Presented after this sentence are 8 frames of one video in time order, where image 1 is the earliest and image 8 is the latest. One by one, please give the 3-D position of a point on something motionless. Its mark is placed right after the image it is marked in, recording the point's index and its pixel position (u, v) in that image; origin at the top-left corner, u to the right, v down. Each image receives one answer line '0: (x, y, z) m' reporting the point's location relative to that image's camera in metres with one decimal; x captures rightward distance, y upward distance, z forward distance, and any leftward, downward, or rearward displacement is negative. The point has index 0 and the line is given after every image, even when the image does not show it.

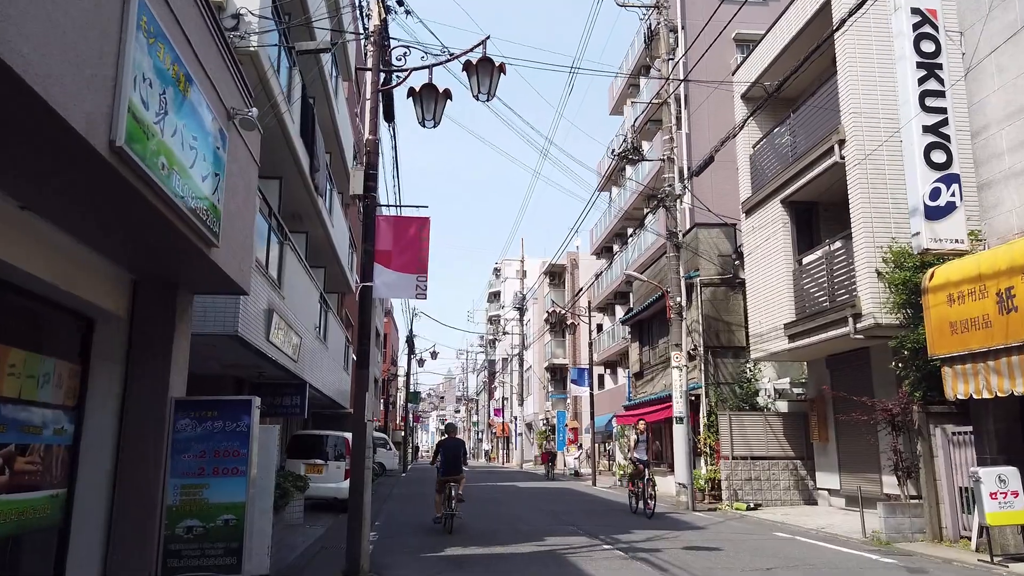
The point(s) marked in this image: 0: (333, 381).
0: (-4.2, -2.1, +18.6) m
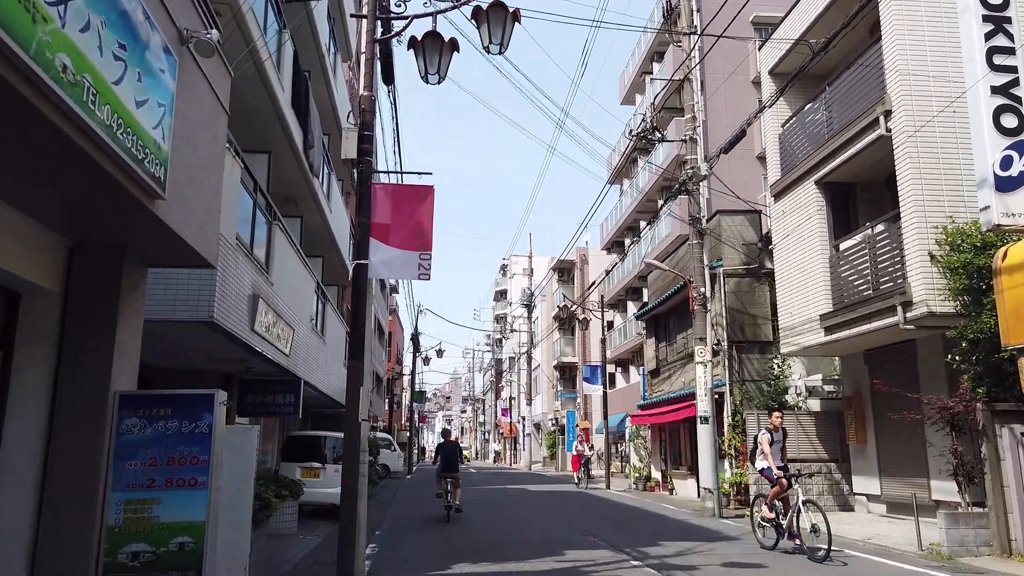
0: (-4.0, -1.9, +17.4) m
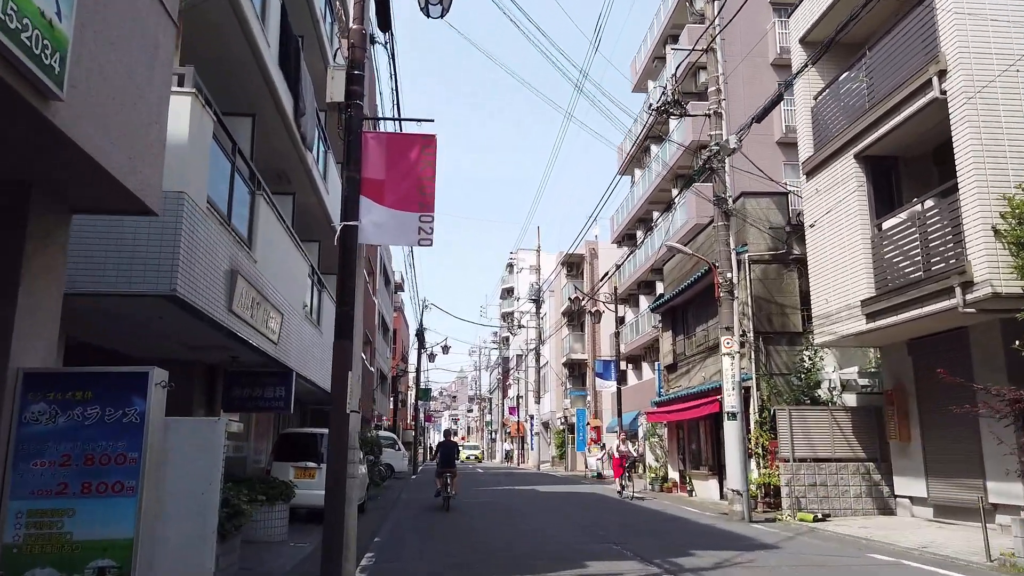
0: (-3.7, -1.7, +16.3) m
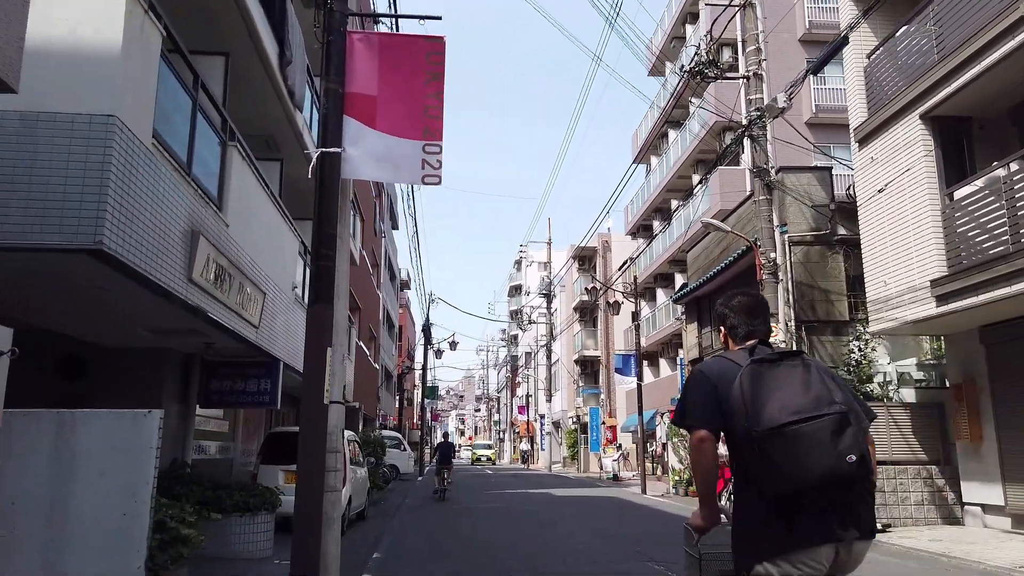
0: (-3.5, -1.4, +14.7) m
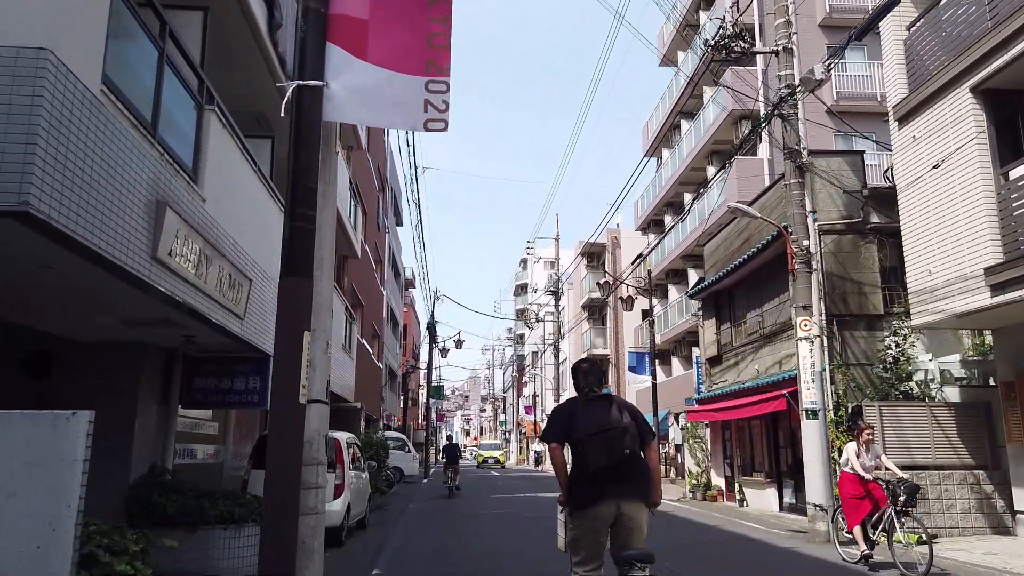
0: (-3.3, -1.2, +13.8) m
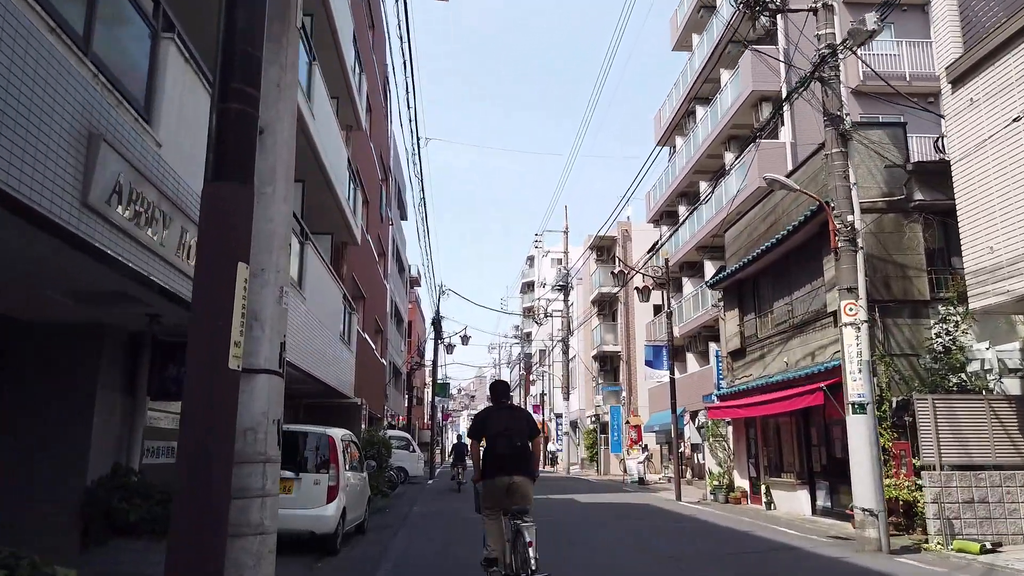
0: (-3.1, -1.0, +12.6) m
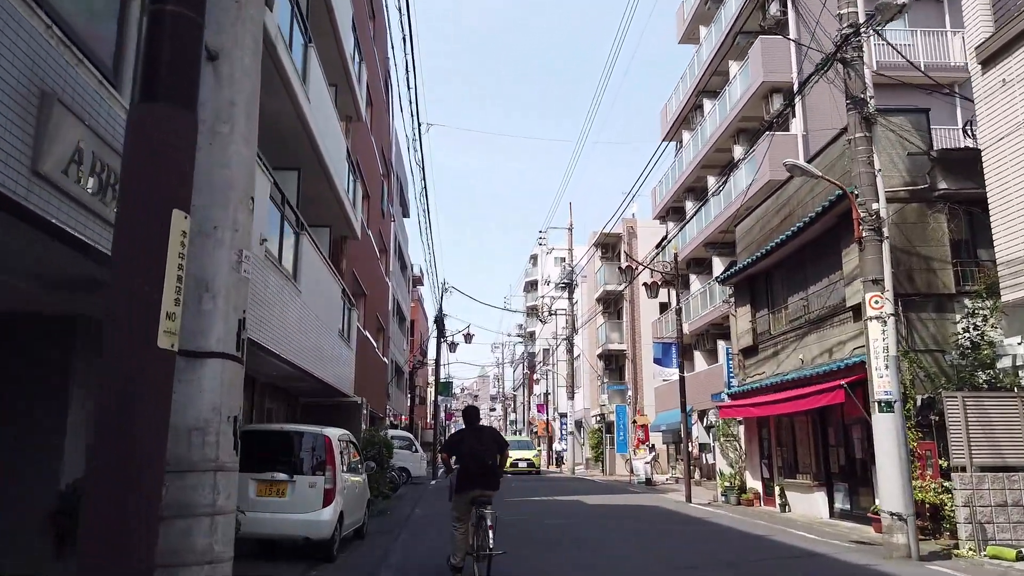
0: (-3.0, -0.9, +12.1) m
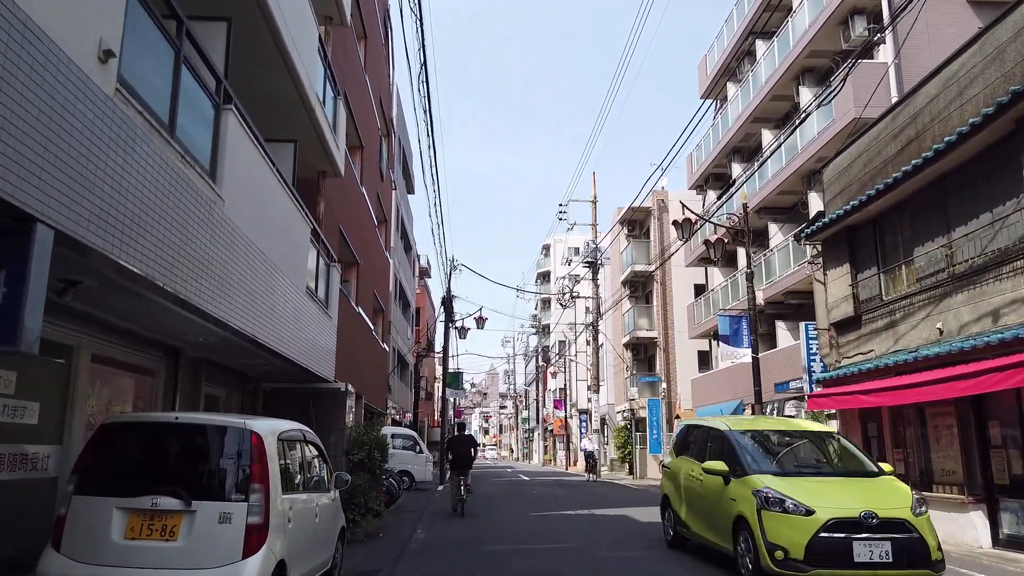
0: (-2.6, -0.1, +8.0) m
